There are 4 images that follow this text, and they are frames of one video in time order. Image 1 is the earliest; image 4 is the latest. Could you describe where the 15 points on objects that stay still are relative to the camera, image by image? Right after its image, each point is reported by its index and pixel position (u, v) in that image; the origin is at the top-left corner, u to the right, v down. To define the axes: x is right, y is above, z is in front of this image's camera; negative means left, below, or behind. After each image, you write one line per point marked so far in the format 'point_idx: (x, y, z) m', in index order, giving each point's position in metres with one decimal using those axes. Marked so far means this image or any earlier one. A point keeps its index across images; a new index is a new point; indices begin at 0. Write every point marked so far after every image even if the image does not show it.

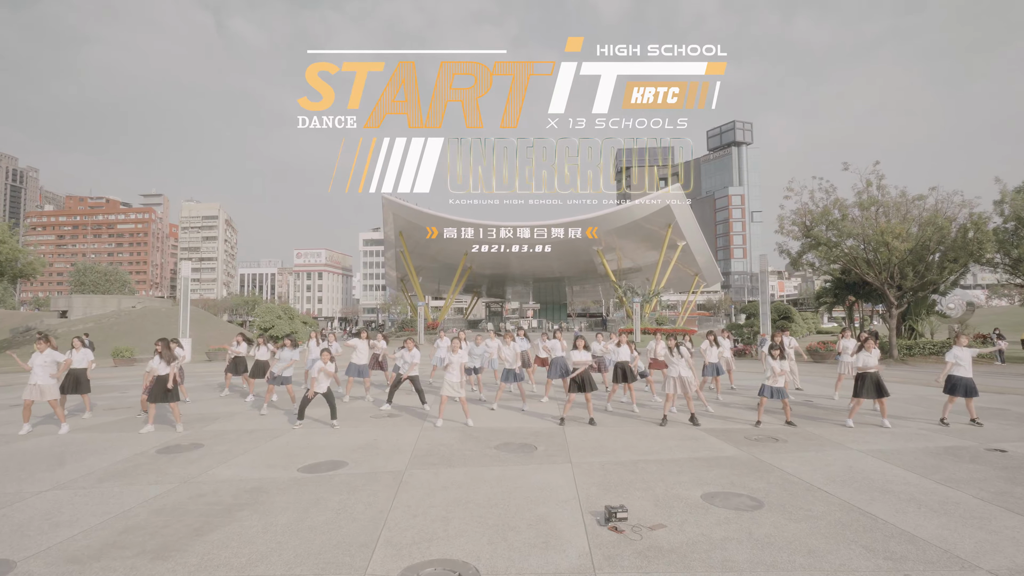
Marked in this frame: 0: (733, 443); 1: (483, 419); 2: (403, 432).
0: (+3.4, -2.4, +7.8) m
1: (-0.6, -2.4, +9.5) m
2: (-1.8, -2.4, +8.4) m
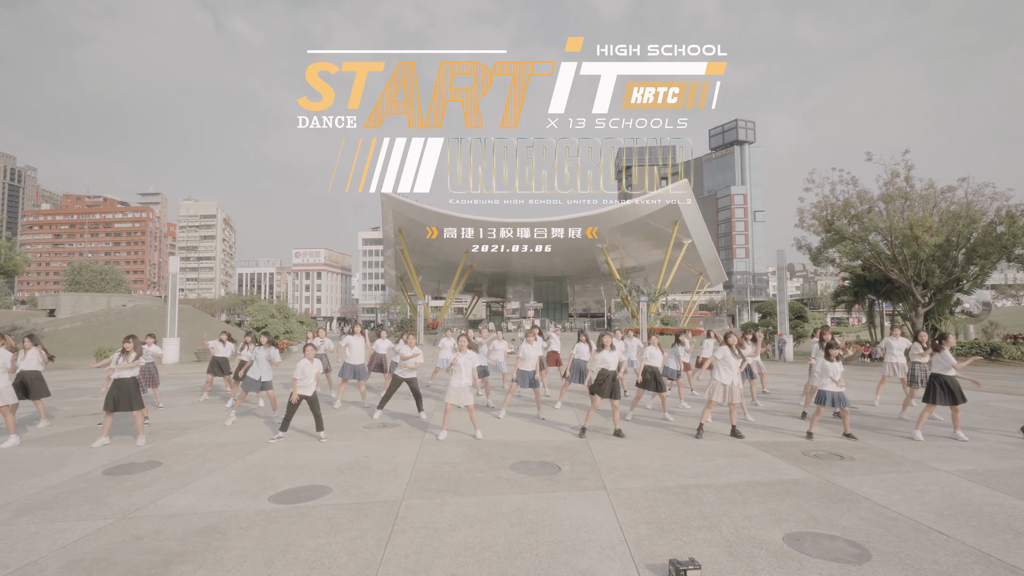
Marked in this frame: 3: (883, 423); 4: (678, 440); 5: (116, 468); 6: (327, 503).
0: (+3.6, -2.2, +6.6) m
1: (-0.3, -2.3, +8.3) m
2: (-1.5, -2.2, +7.2) m
3: (+6.5, -2.4, +9.0) m
4: (+2.5, -2.3, +7.8) m
5: (-4.9, -2.2, +6.4) m
6: (-1.8, -2.1, +5.1) m
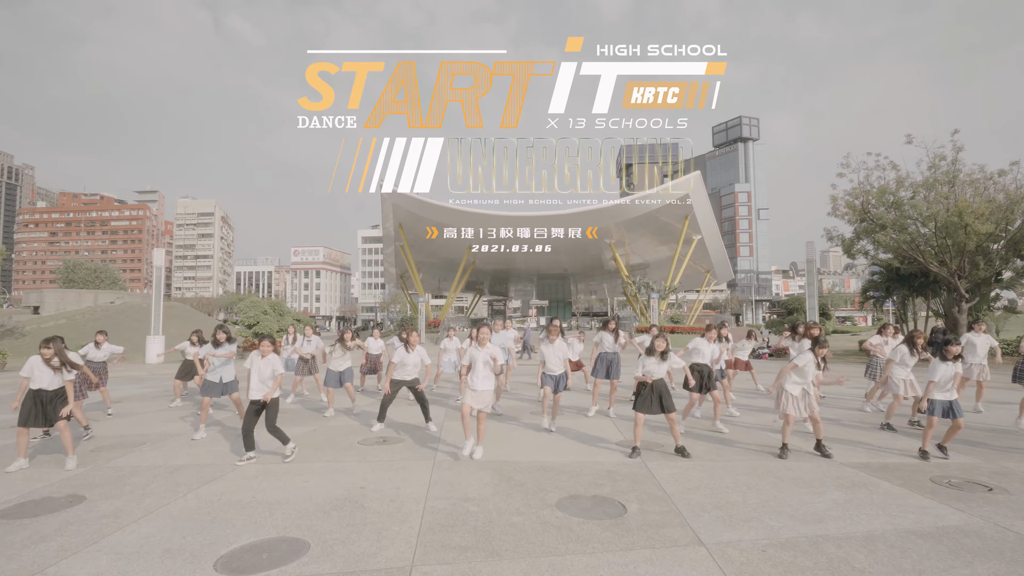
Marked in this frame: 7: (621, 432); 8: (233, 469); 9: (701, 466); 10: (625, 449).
0: (+4.0, -2.0, +4.9) m
1: (+0.1, -2.0, +6.6) m
2: (-1.1, -2.0, +5.5) m
3: (+6.9, -2.1, +7.3) m
4: (+2.9, -2.1, +6.2) m
5: (-4.5, -2.0, +4.7) m
6: (-1.4, -1.9, +3.4) m
7: (+1.6, -2.1, +7.6) m
8: (-3.1, -2.0, +5.8) m
9: (+2.2, -2.0, +6.0) m
10: (+1.5, -2.1, +6.7) m
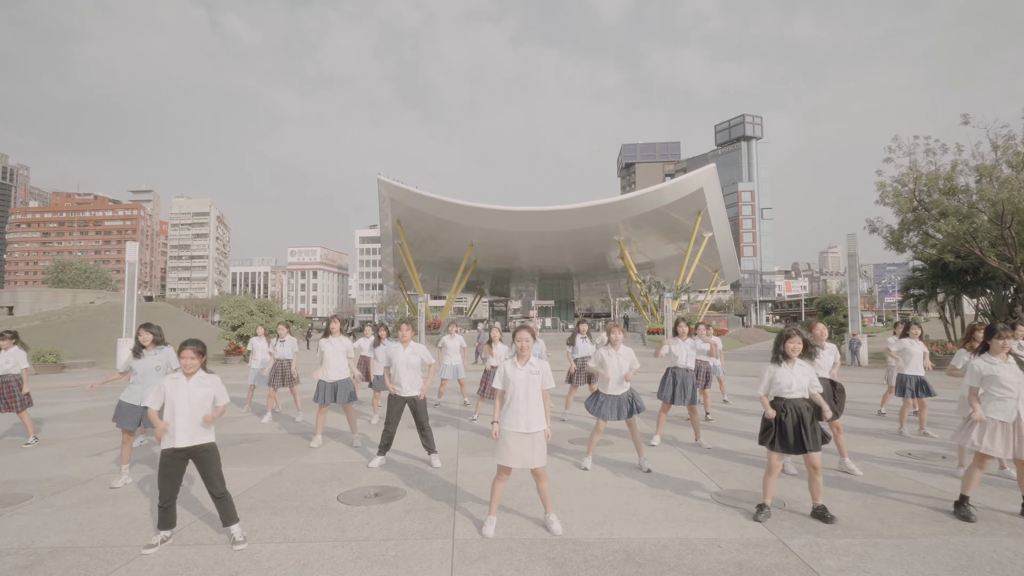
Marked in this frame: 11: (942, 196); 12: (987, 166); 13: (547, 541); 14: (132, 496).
0: (+4.5, -1.8, +2.7) m
1: (+0.6, -1.9, +4.4) m
2: (-0.6, -1.8, +3.3) m
3: (+7.4, -2.0, +5.2) m
4: (+3.4, -1.9, +4.0) m
5: (-4.0, -1.8, +2.5) m
6: (-0.9, -1.7, +1.2) m
7: (+2.1, -2.0, +5.5) m
8: (-2.7, -1.9, +3.6) m
9: (+2.6, -1.9, +3.8) m
10: (+1.9, -1.9, +4.5) m
11: (+15.5, +3.4, +18.7) m
12: (+16.4, +4.3, +17.9) m
13: (+0.3, -1.8, +3.7) m
14: (-3.7, -2.0, +5.0) m
